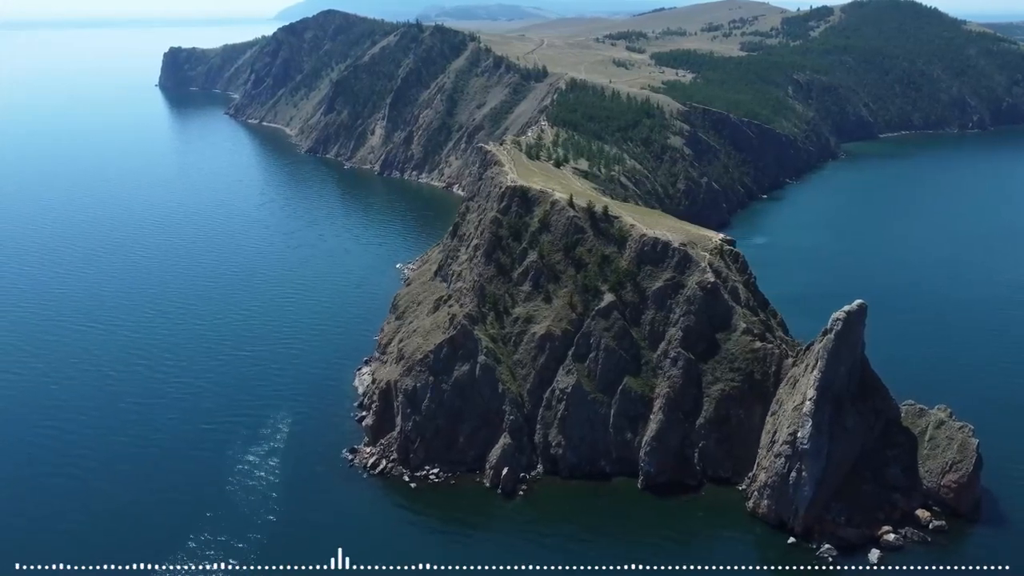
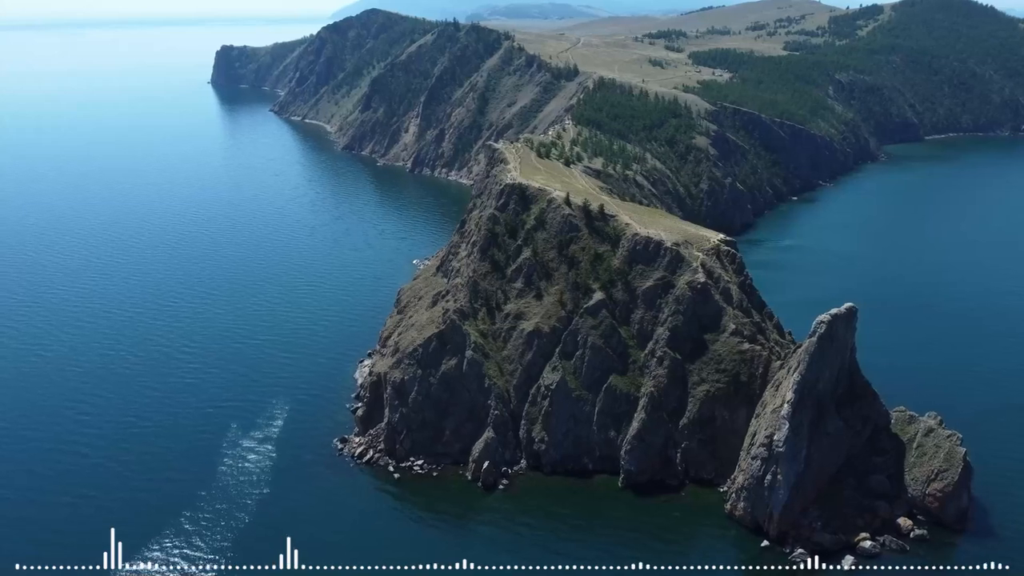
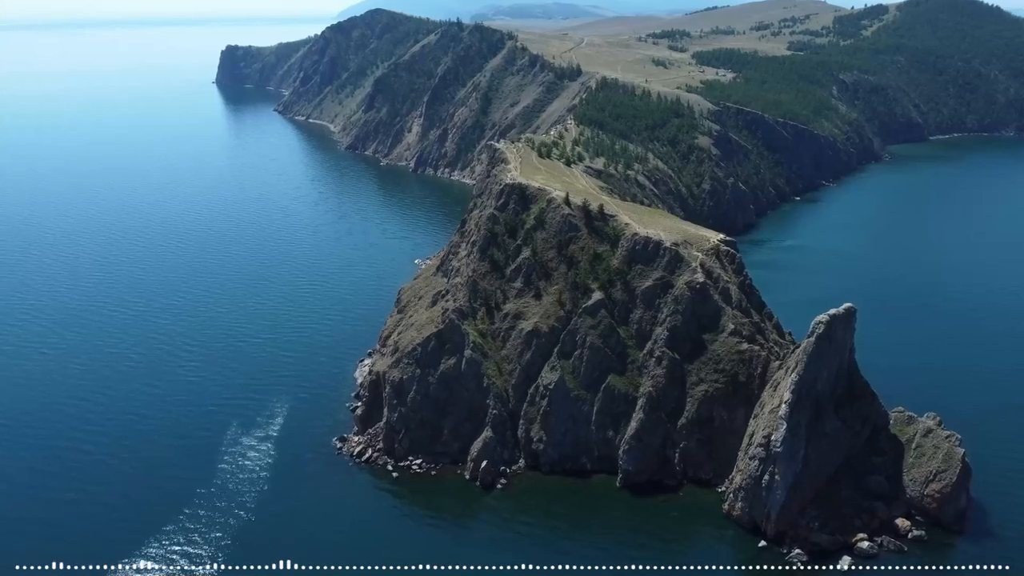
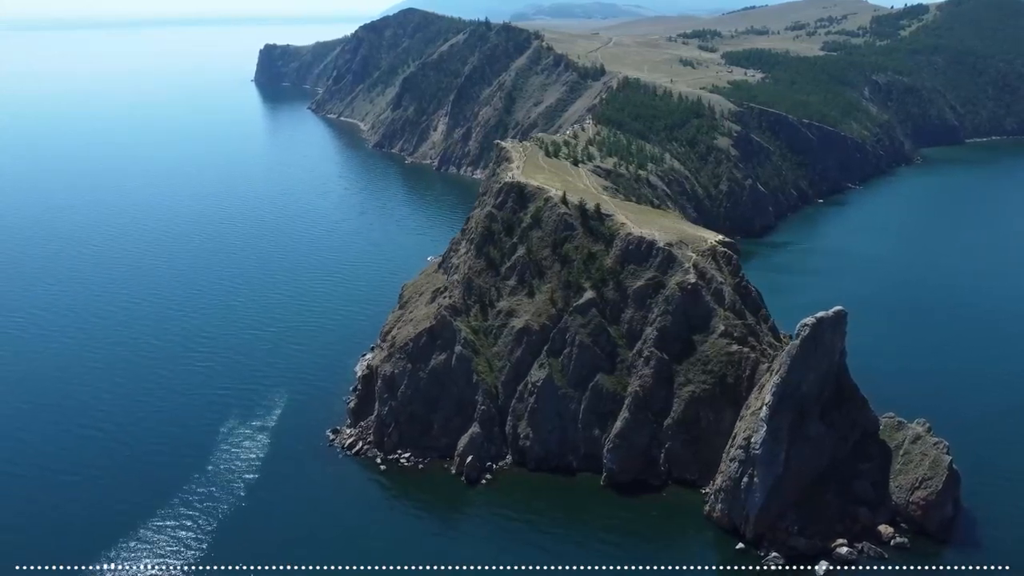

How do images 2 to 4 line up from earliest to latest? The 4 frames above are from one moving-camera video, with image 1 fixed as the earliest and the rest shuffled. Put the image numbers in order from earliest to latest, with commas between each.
2, 3, 4
